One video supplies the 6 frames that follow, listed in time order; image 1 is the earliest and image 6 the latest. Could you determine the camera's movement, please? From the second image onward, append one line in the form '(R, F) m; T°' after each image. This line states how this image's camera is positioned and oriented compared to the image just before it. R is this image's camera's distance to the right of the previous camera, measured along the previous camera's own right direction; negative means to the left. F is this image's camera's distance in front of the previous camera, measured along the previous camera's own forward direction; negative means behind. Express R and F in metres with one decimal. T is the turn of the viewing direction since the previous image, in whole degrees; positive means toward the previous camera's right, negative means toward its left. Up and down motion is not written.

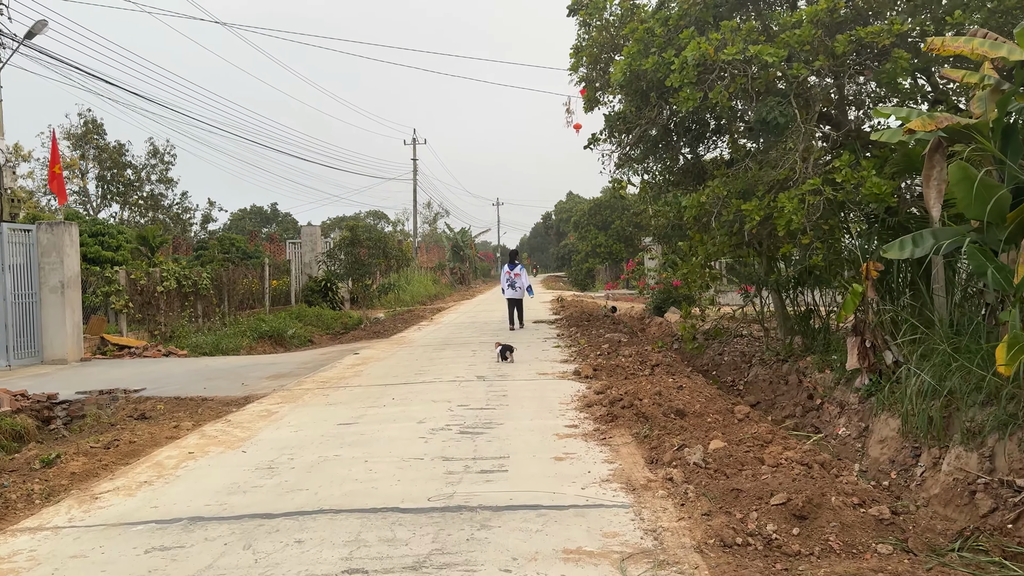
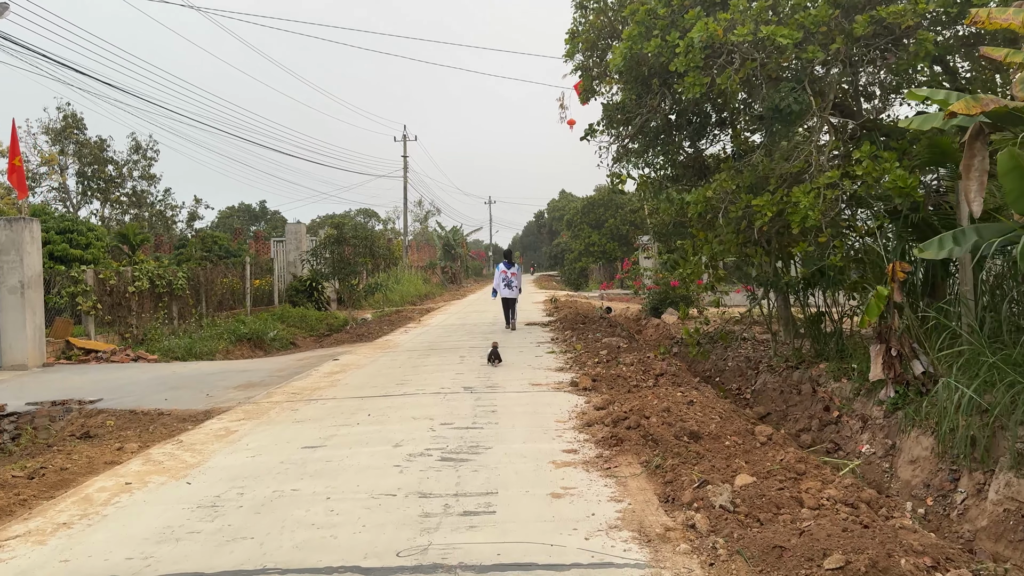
(0.0, +0.5) m; +1°
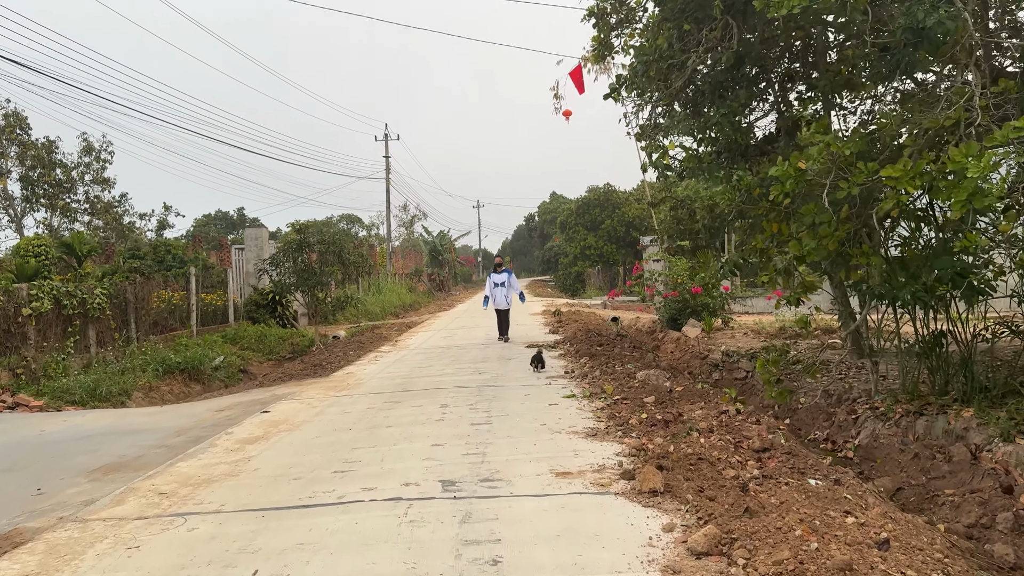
(-0.1, +2.2) m; +1°
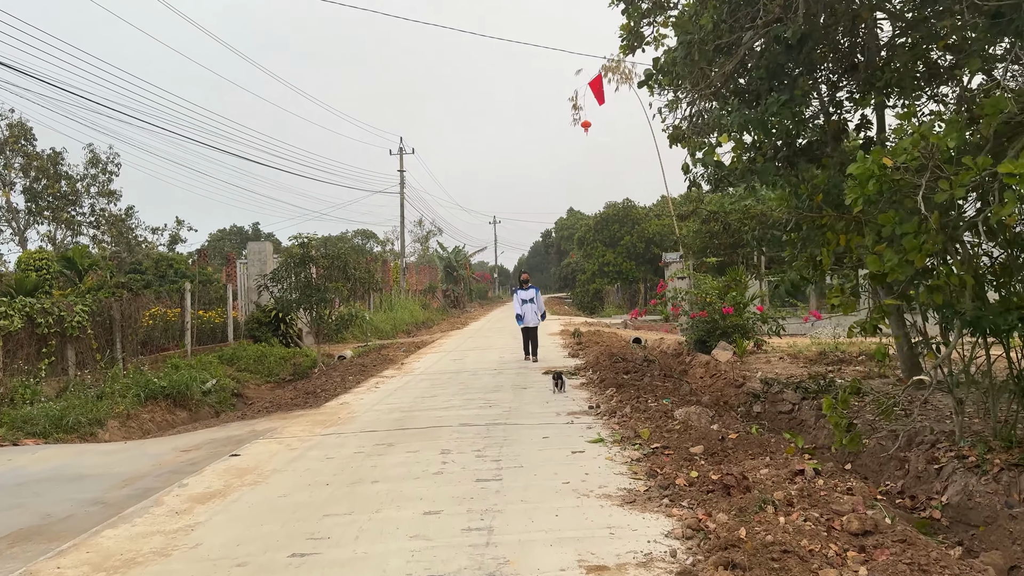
(0.0, +0.9) m; -1°
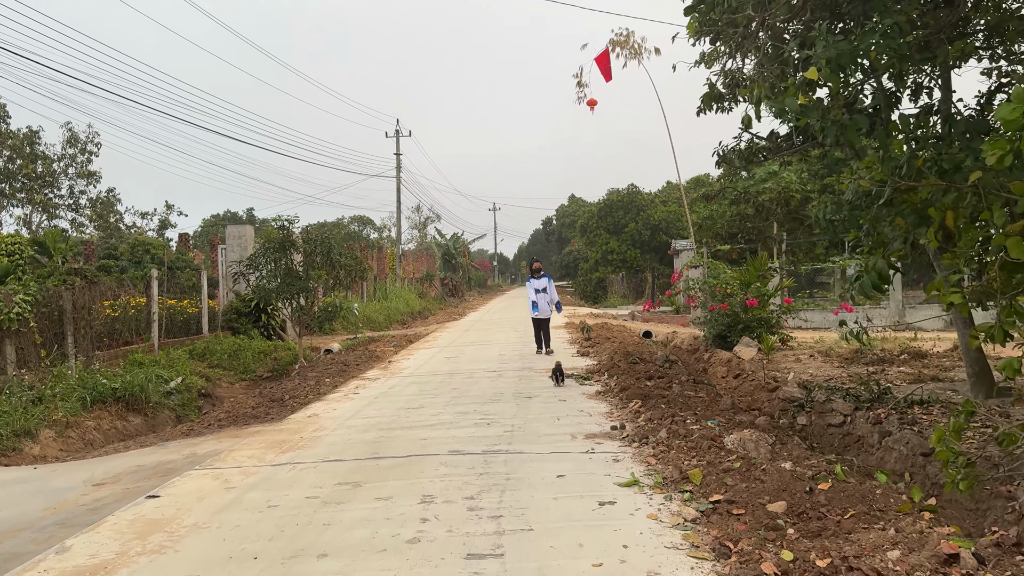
(0.0, +1.1) m; 0°
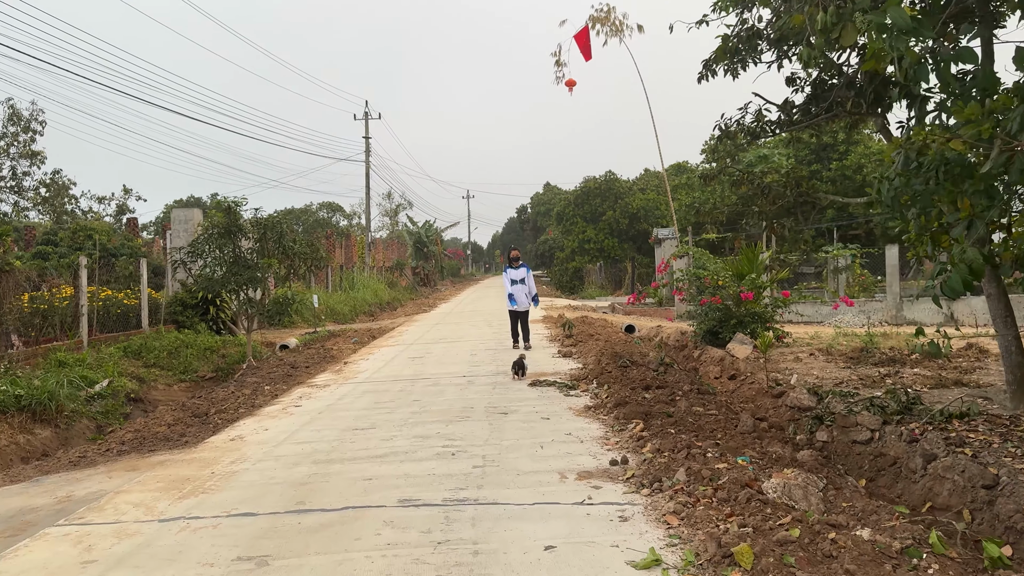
(0.0, +1.0) m; +2°
